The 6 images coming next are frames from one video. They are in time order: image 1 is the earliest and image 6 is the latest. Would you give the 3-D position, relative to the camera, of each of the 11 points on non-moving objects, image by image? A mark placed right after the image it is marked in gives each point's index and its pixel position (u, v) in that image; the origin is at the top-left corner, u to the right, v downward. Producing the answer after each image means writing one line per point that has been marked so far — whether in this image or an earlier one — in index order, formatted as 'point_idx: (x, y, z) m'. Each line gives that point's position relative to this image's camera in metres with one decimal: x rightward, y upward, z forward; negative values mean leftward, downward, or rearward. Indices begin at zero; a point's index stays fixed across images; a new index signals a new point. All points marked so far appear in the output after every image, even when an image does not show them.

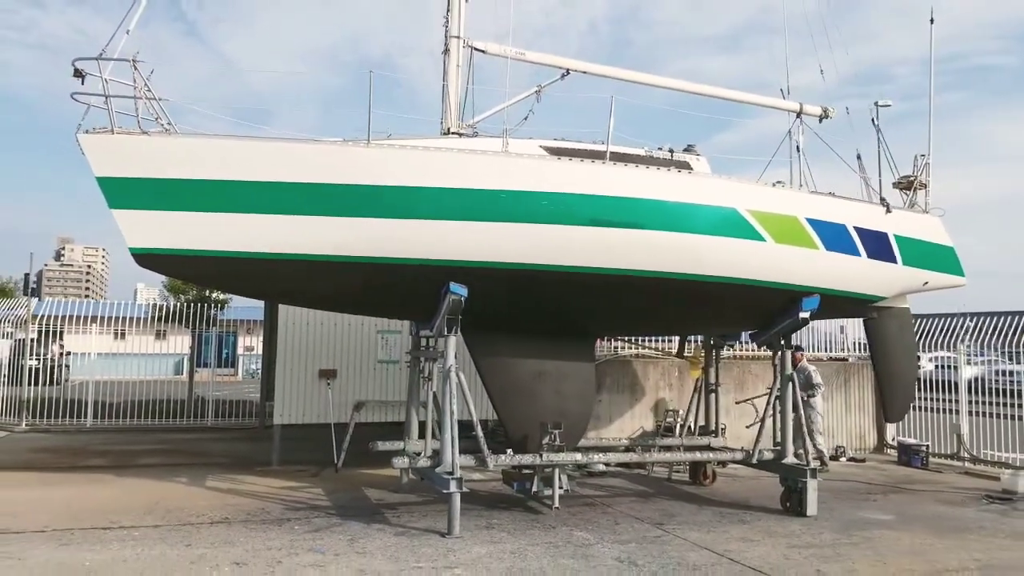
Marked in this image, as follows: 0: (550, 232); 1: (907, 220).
0: (+0.2, +0.4, +5.2) m
1: (+3.1, +0.5, +6.3) m
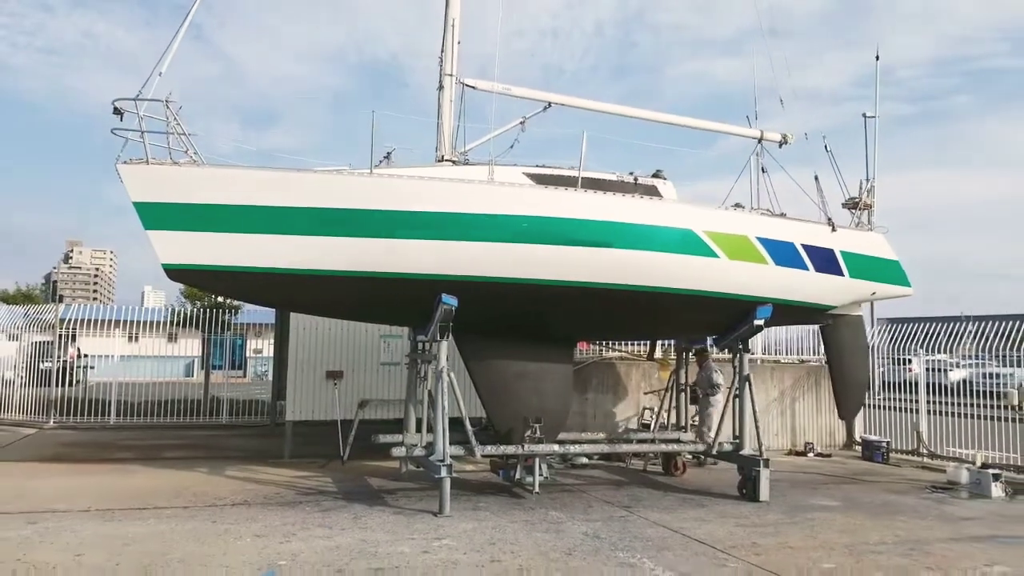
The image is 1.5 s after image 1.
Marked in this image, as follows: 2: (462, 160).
0: (+0.1, +0.3, +5.9) m
1: (+3.0, +0.4, +7.1) m
2: (-0.5, +1.1, +6.9) m
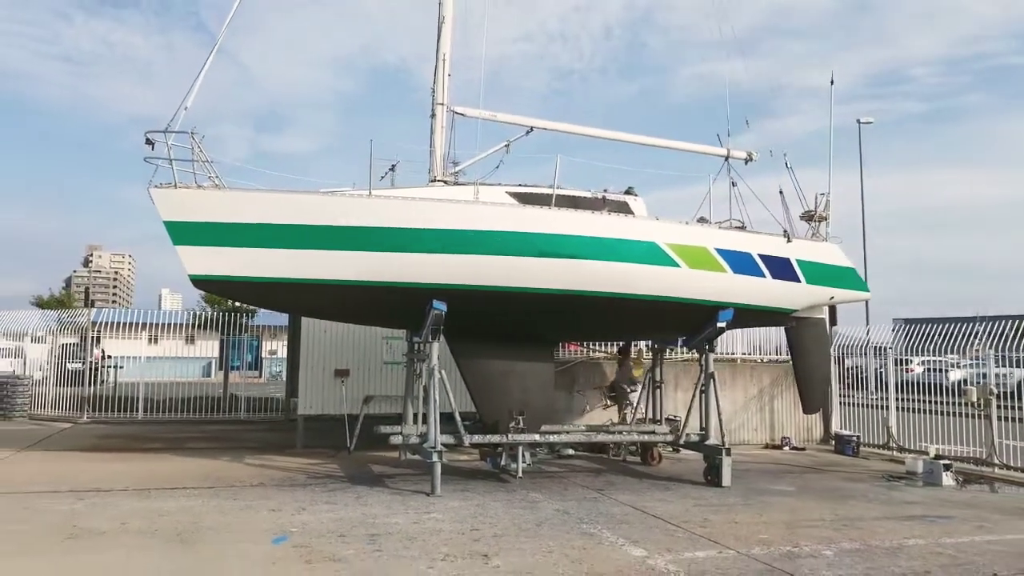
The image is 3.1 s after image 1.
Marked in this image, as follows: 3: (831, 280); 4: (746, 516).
0: (0.0, +0.2, +6.6) m
1: (+2.9, +0.4, +7.8) m
2: (-0.6, +1.0, +7.7) m
3: (+3.2, +0.1, +8.0) m
4: (+1.7, -1.7, +5.9) m
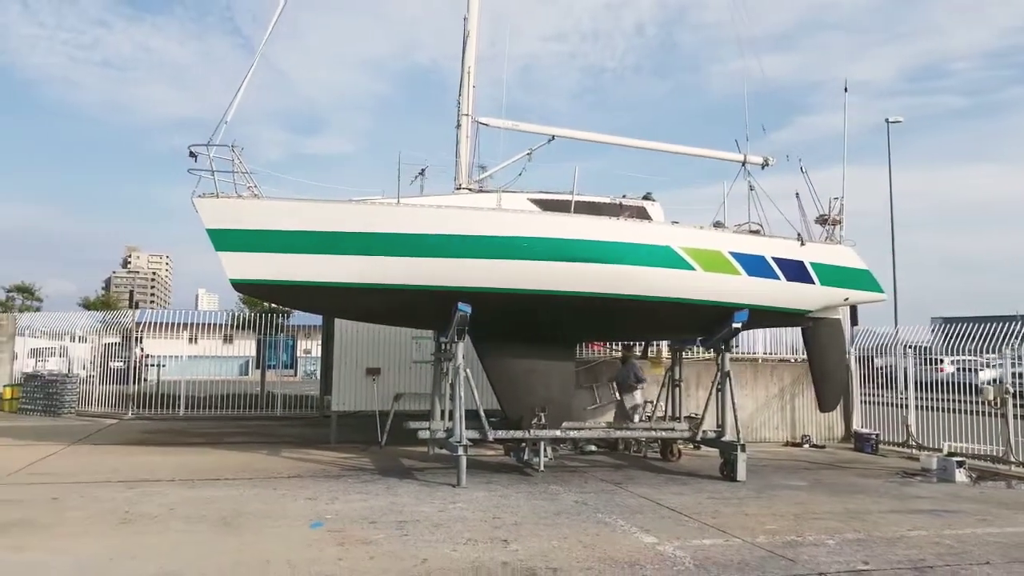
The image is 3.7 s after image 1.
0: (+0.2, +0.2, +7.0) m
1: (+3.1, +0.4, +8.0) m
2: (-0.3, +1.0, +8.1) m
3: (+3.4, +0.1, +8.2) m
4: (+1.9, -1.7, +6.2) m
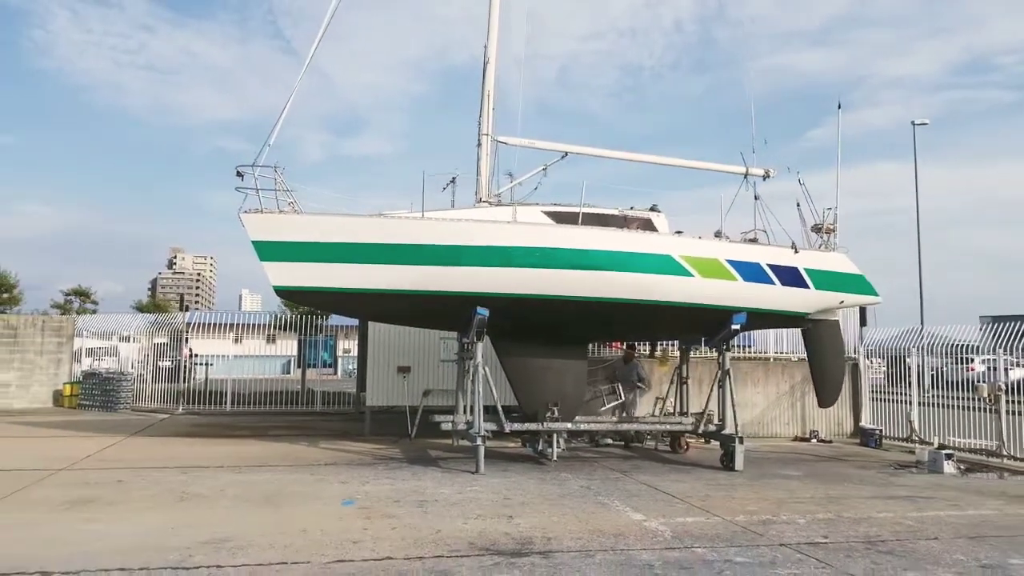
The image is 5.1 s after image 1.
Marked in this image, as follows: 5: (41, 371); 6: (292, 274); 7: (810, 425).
0: (+0.3, +0.1, +7.7) m
1: (+3.3, +0.3, +8.6) m
2: (-0.2, +1.0, +8.8) m
3: (+3.6, 0.0, +8.7) m
4: (+2.0, -1.8, +6.9) m
5: (-8.6, -1.5, +14.6) m
6: (-2.1, +0.1, +7.6) m
7: (+4.4, -2.0, +11.8) m
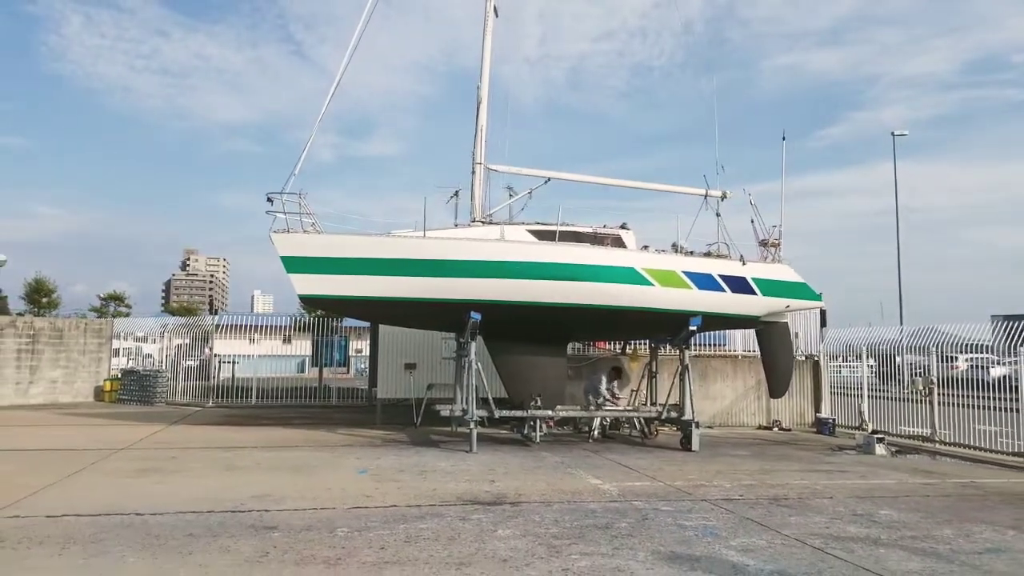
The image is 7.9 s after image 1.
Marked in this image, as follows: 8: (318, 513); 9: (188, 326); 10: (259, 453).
0: (+0.1, 0.0, +9.1) m
1: (+3.2, +0.3, +9.9) m
2: (-0.3, +0.9, +10.2) m
3: (+3.5, -0.1, +10.1) m
4: (+1.8, -1.8, +8.2) m
5: (-8.7, -1.6, +16.1) m
6: (-2.2, 0.0, +9.0) m
7: (+4.3, -2.1, +13.2) m
8: (-1.4, -1.6, +5.7) m
9: (-6.6, -0.8, +16.4) m
10: (-2.8, -1.8, +8.8) m
